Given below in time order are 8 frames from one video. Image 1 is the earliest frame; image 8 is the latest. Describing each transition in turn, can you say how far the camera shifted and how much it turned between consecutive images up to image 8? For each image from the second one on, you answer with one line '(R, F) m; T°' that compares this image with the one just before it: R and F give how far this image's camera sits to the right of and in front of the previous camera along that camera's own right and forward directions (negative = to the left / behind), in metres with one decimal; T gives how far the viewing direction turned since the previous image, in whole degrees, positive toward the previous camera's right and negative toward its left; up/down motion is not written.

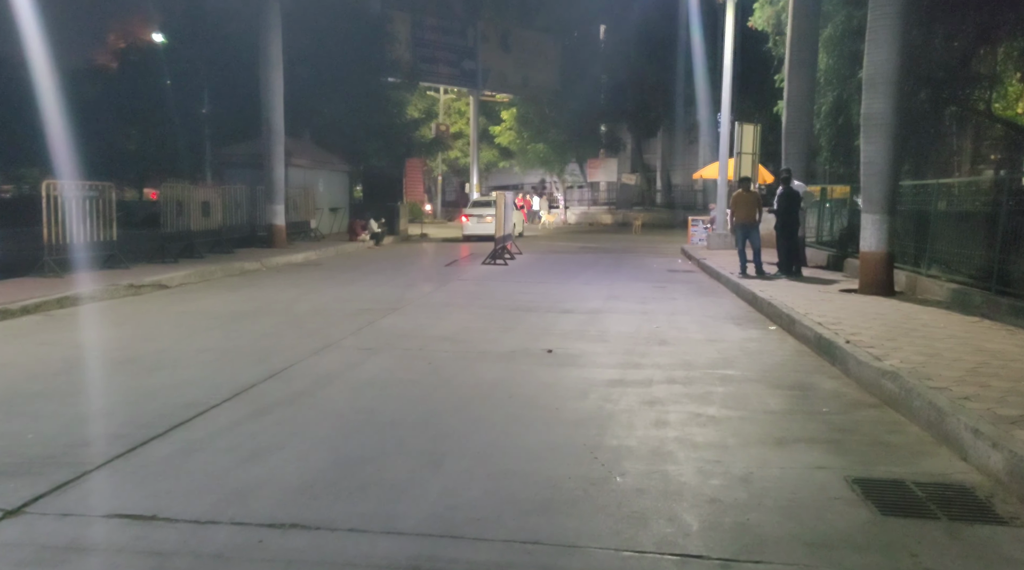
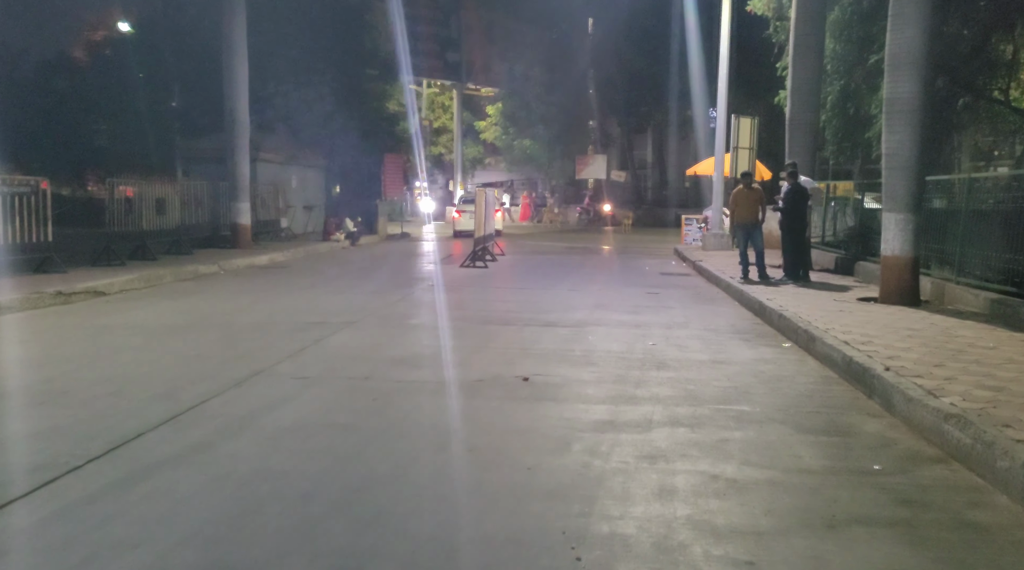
(+0.2, +1.8) m; +1°
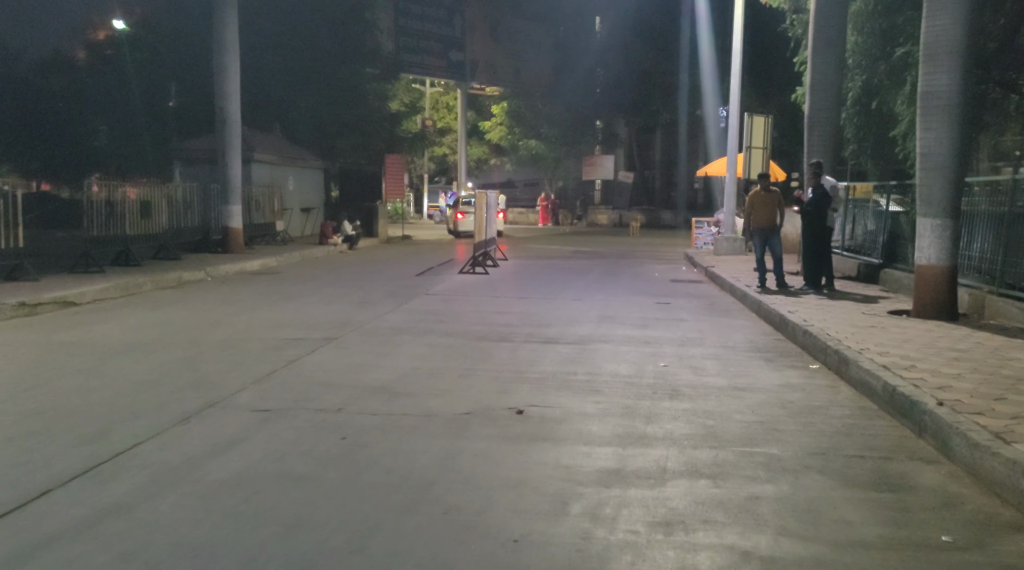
(+0.1, +1.1) m; 0°
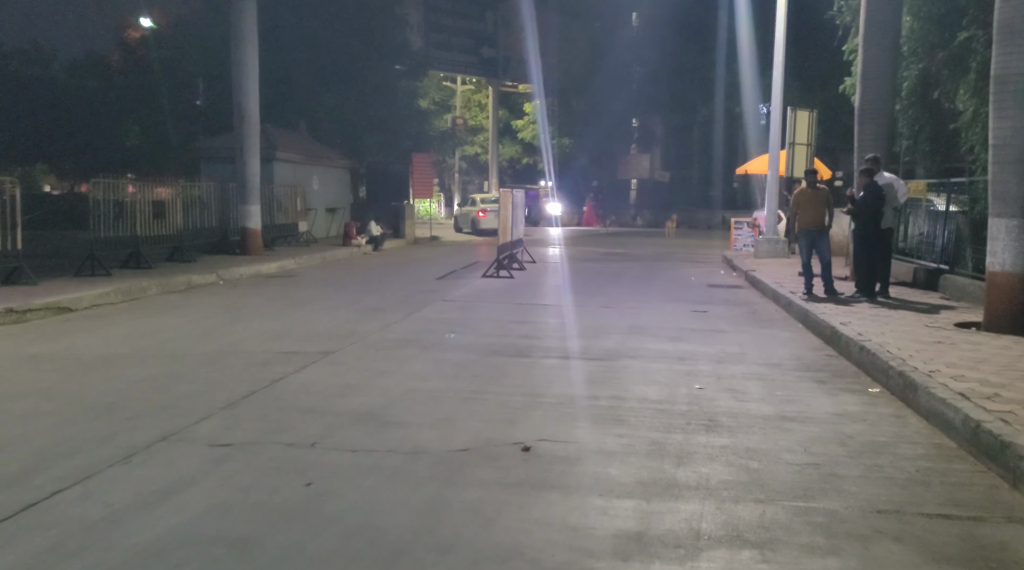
(+0.2, +1.2) m; -2°
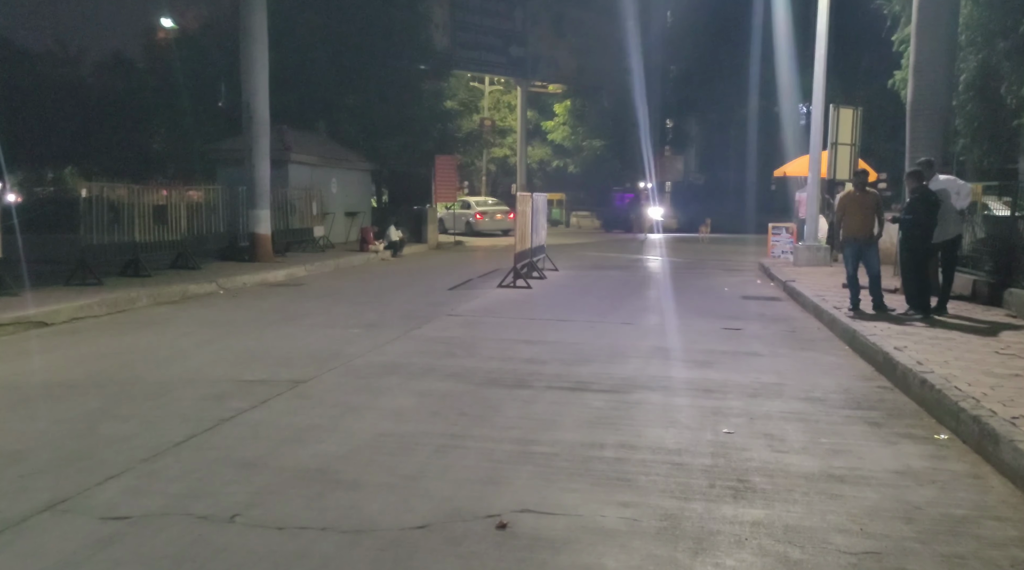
(+0.3, +1.4) m; -2°
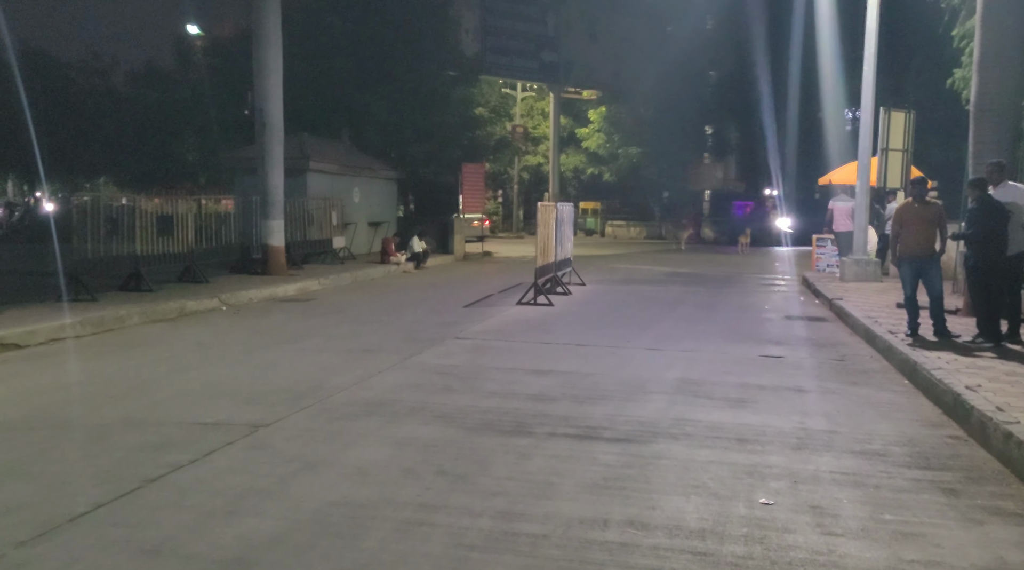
(+0.3, +1.3) m; -2°
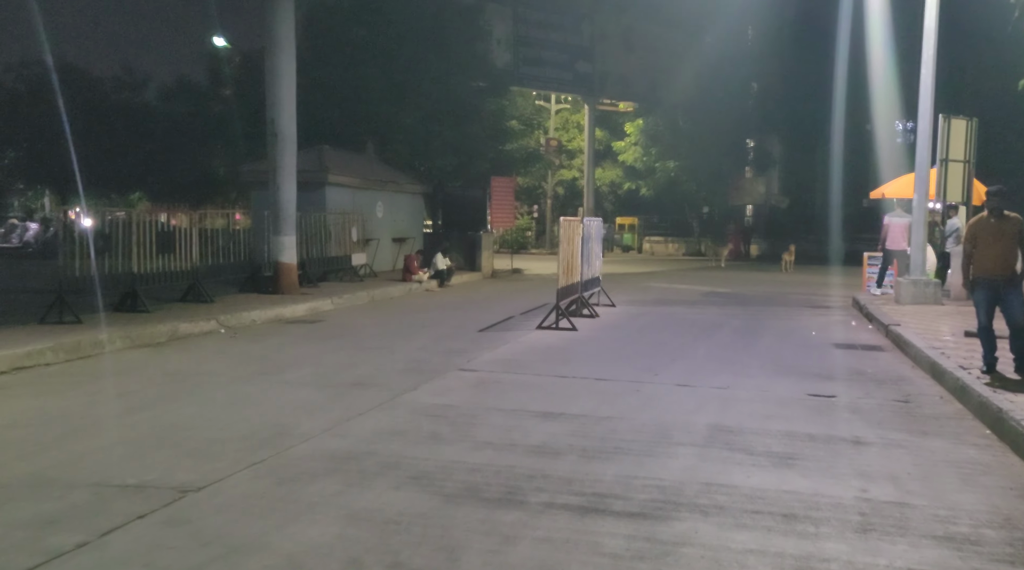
(+0.3, +1.4) m; -2°
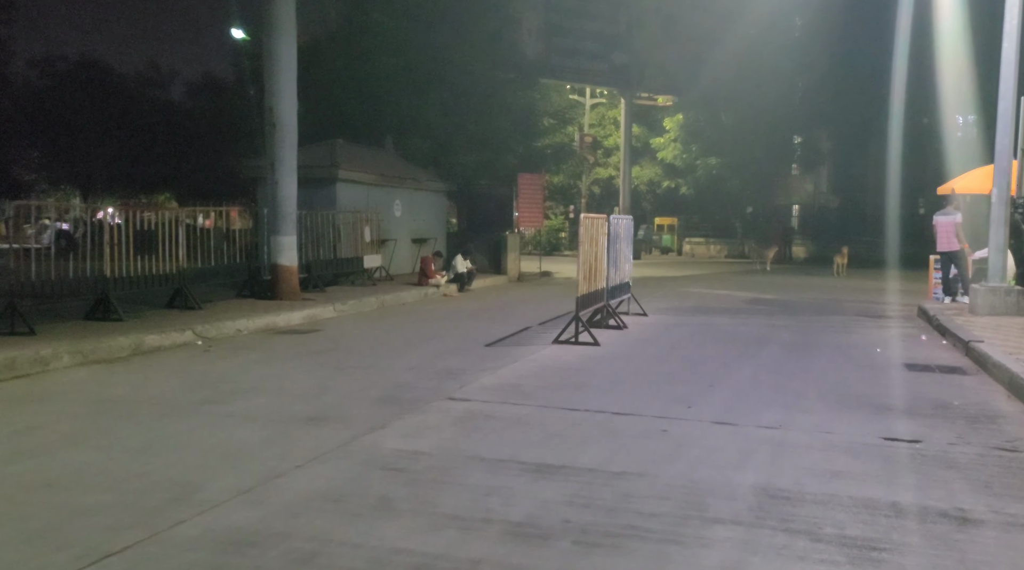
(+0.3, +2.0) m; -2°
